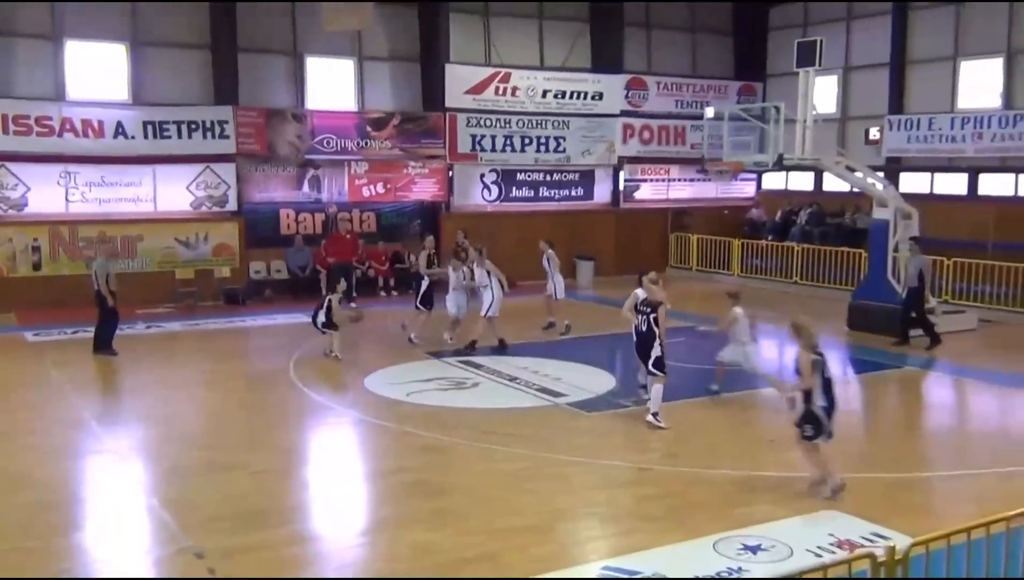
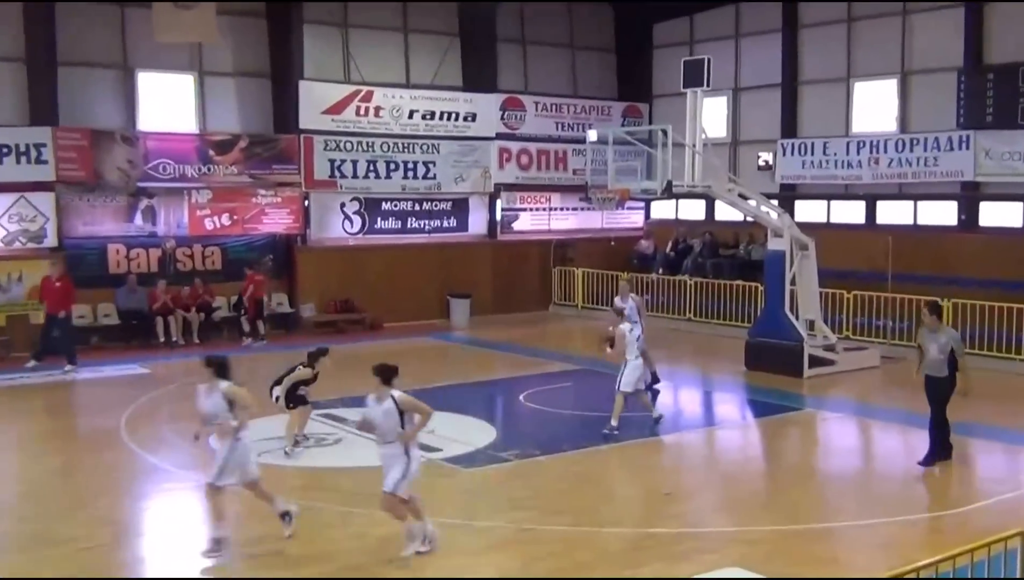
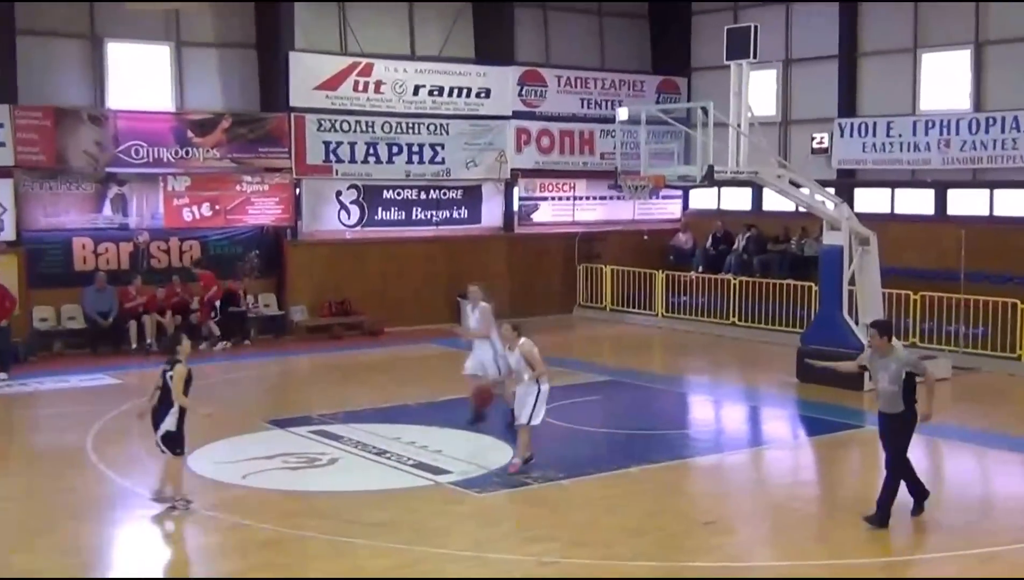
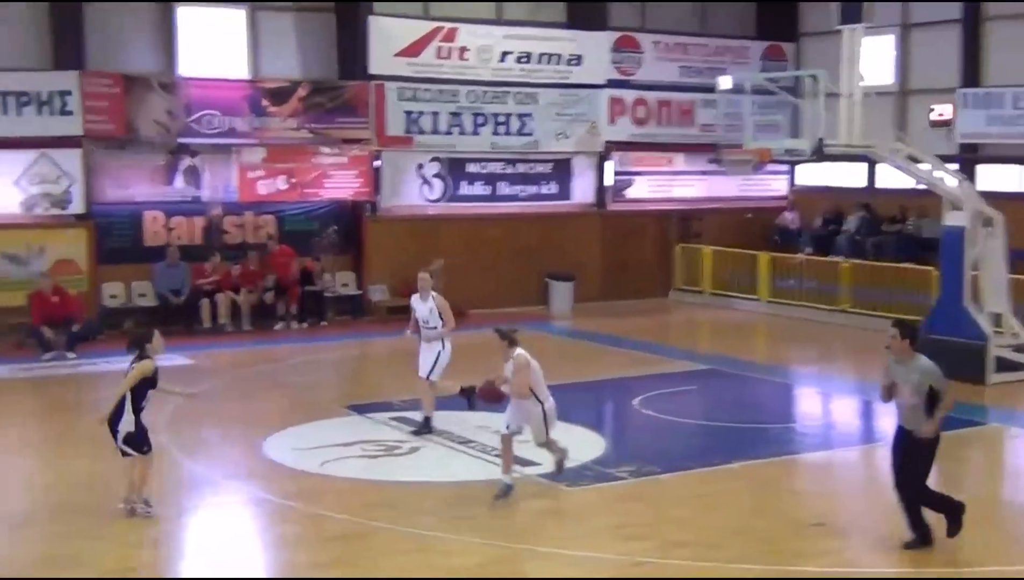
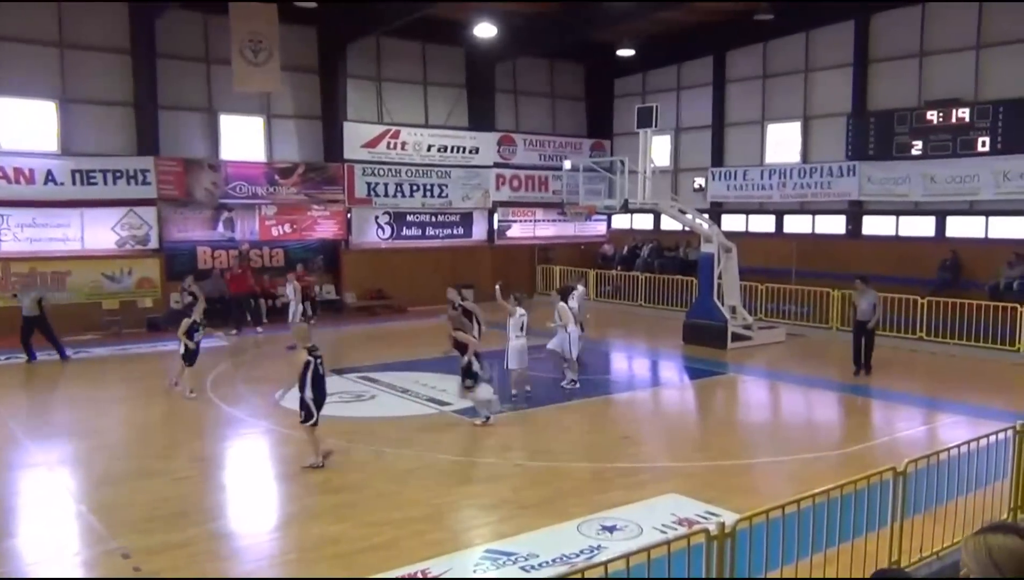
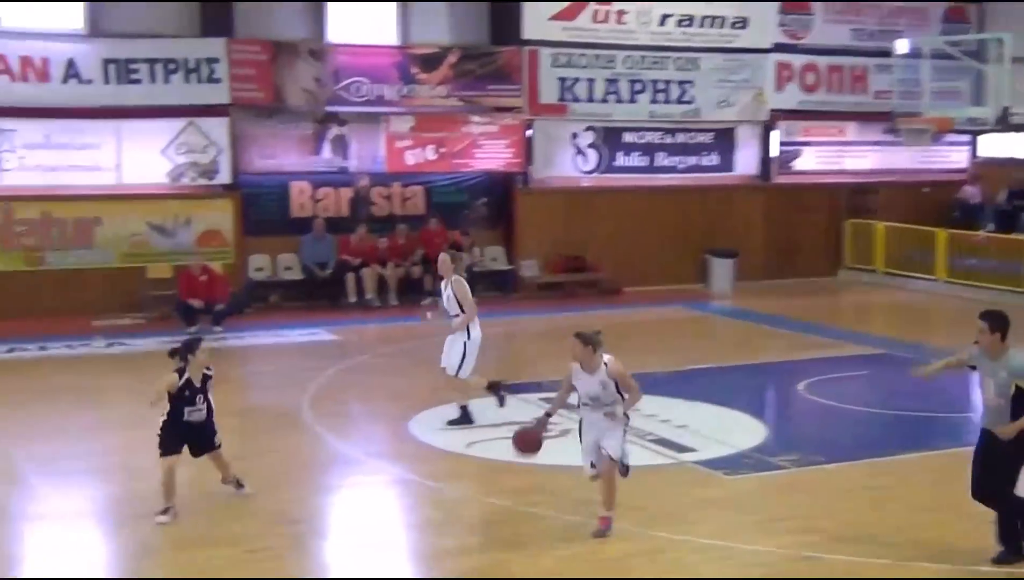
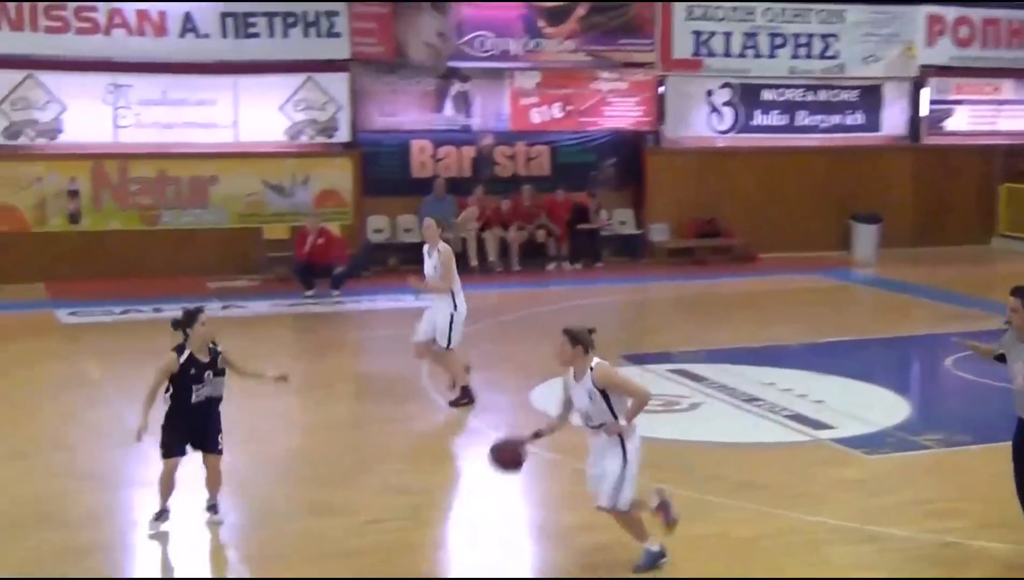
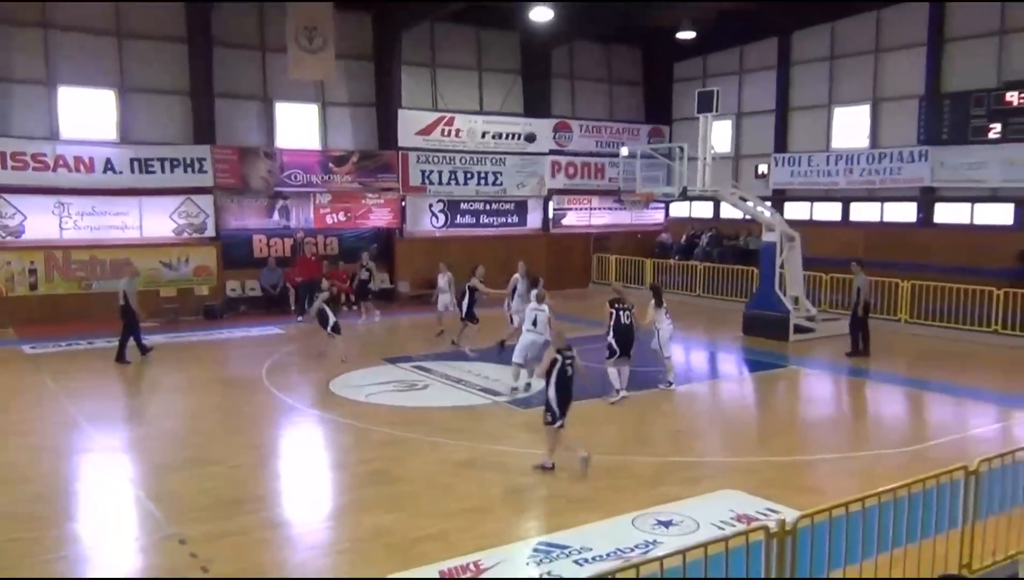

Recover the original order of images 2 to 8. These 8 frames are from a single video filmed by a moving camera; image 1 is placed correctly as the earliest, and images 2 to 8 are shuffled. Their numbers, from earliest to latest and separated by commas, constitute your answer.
8, 5, 2, 3, 4, 6, 7
